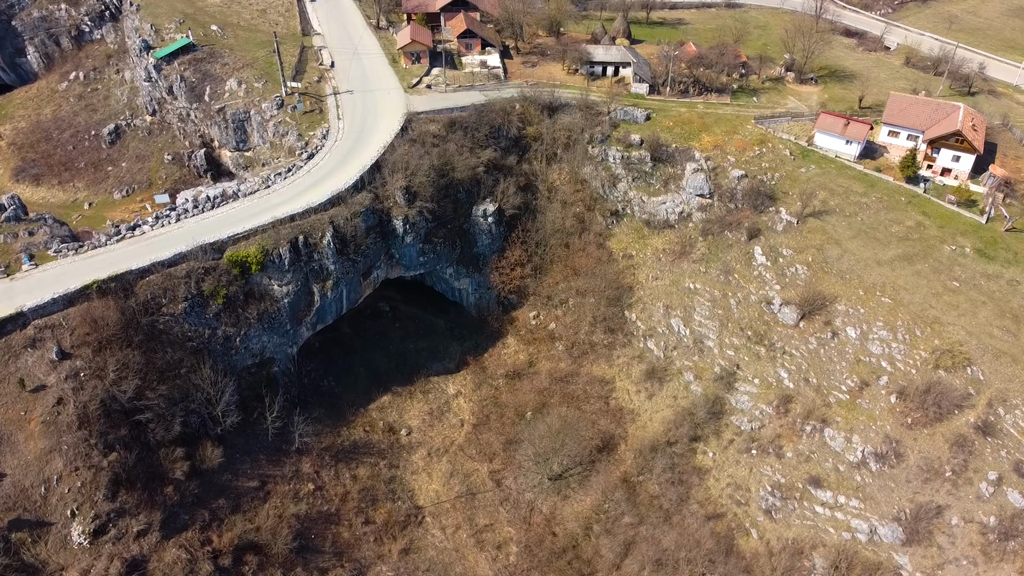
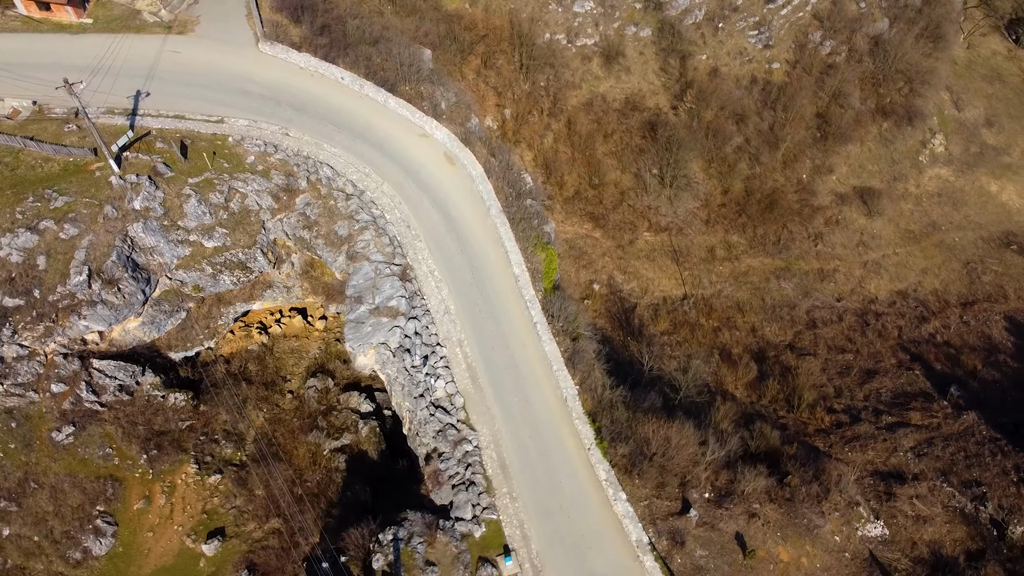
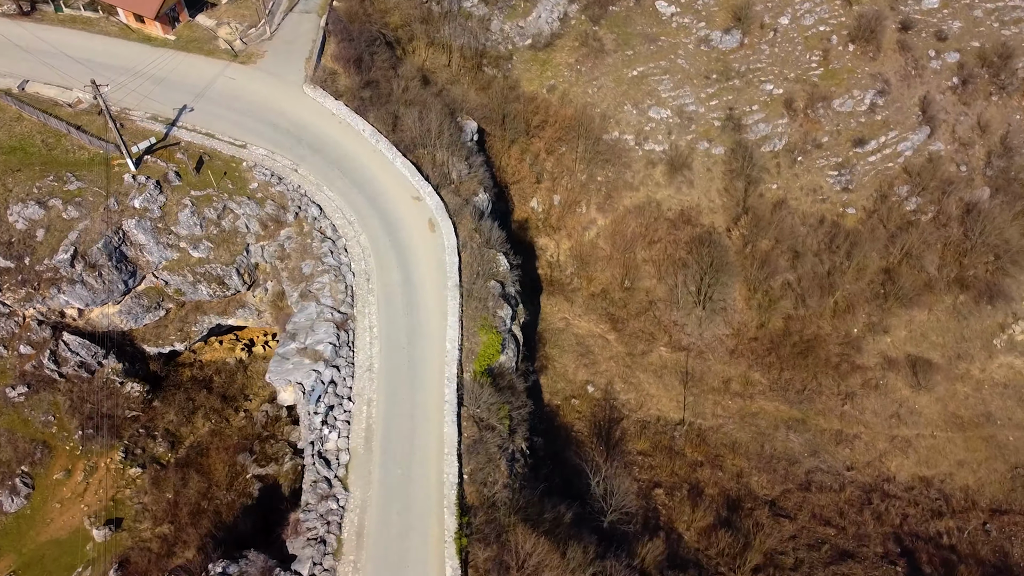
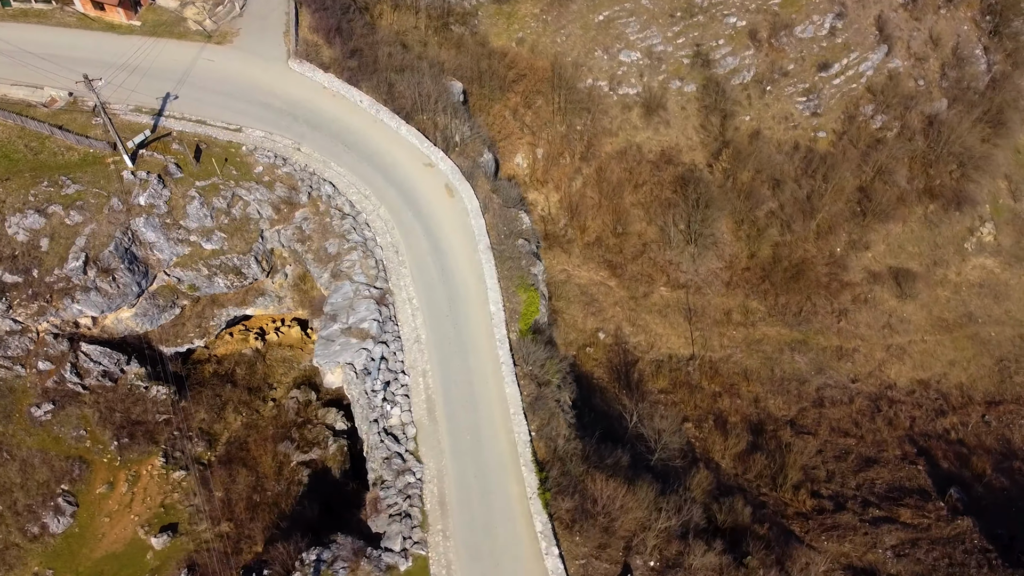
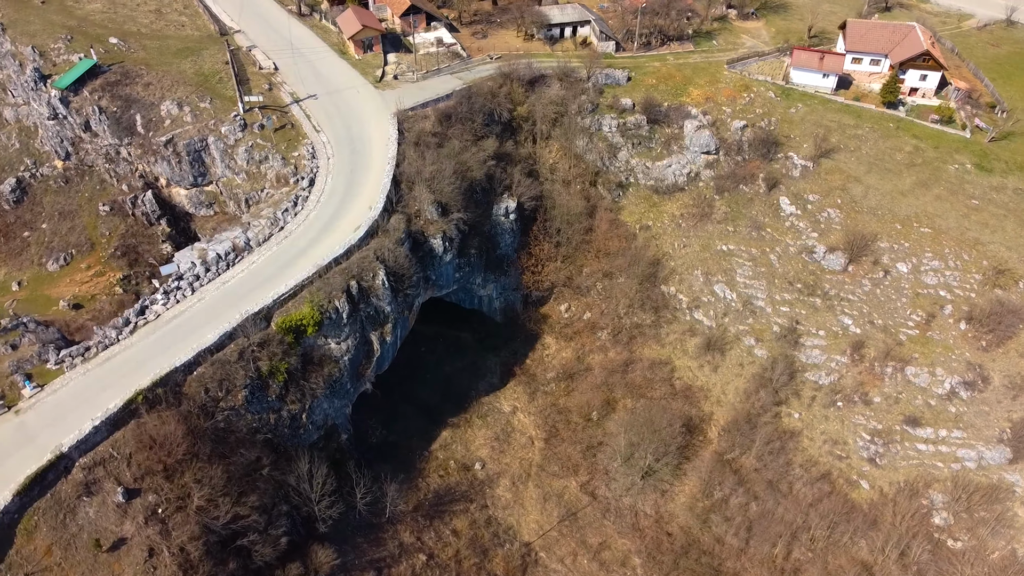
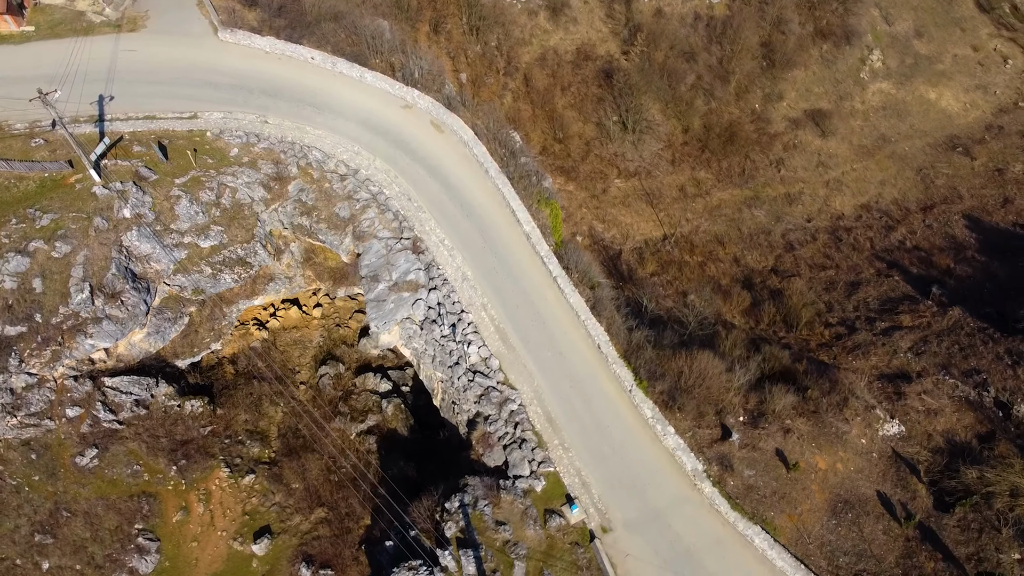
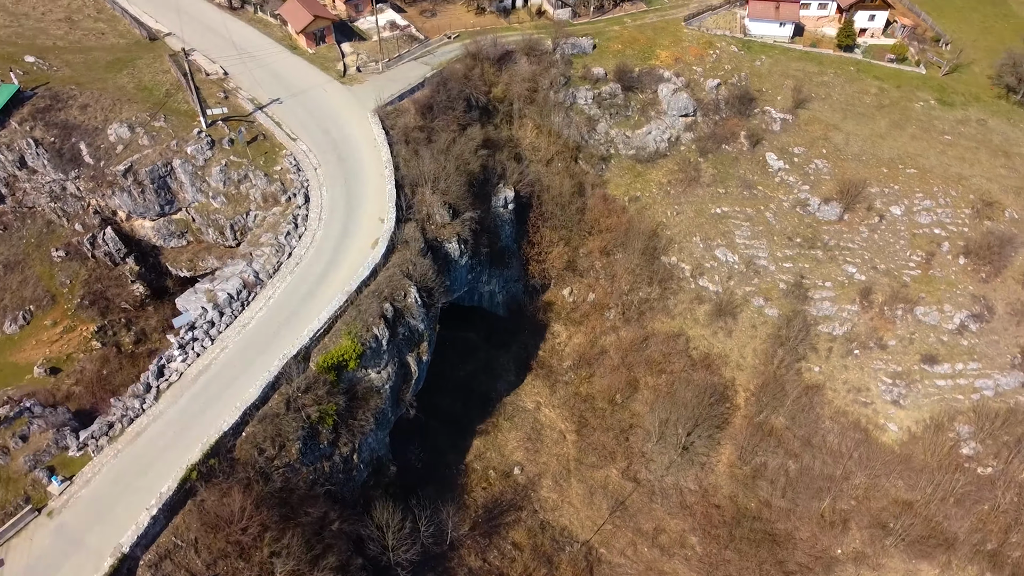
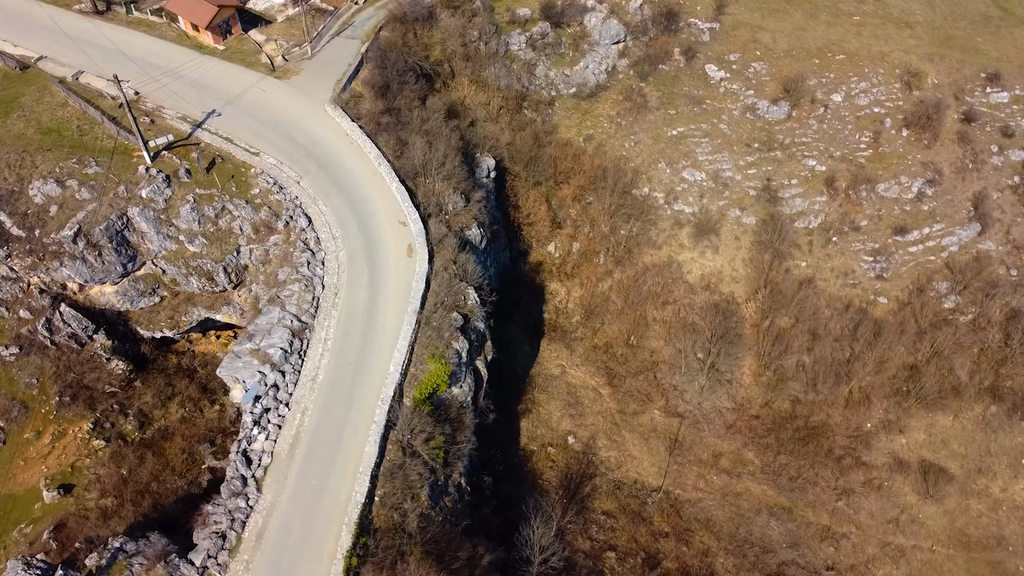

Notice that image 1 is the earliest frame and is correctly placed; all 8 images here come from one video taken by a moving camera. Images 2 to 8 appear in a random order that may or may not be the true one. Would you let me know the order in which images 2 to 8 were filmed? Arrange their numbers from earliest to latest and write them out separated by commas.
5, 7, 8, 3, 4, 2, 6
